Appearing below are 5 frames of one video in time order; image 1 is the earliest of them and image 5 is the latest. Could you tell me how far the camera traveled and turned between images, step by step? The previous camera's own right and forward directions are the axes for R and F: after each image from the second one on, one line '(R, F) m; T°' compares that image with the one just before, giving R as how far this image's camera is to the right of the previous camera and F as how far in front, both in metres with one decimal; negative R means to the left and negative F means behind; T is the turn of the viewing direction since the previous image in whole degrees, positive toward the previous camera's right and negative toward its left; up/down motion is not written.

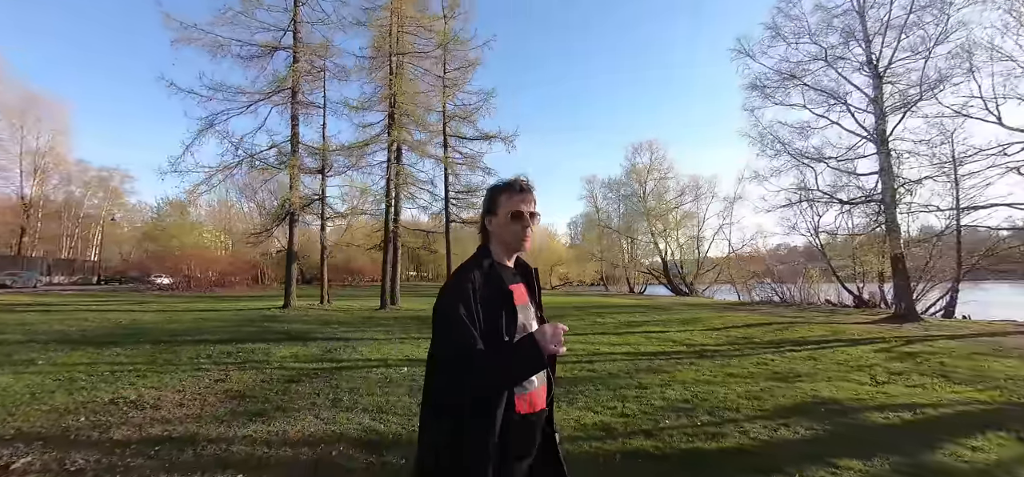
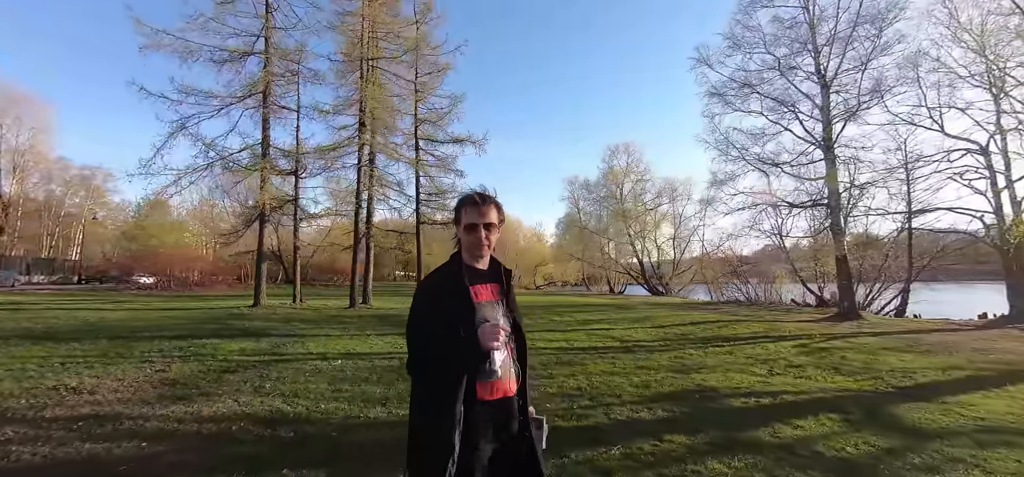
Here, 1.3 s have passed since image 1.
(+0.9, -0.5) m; +1°
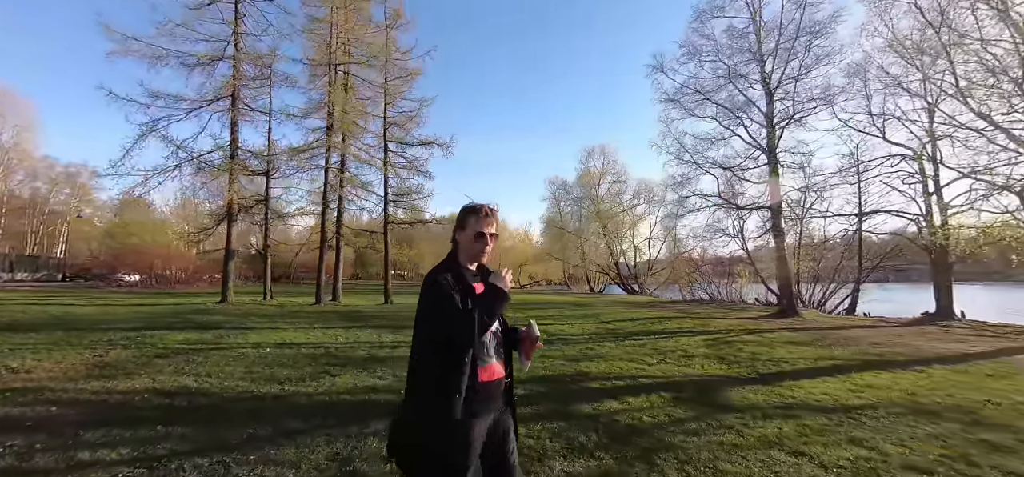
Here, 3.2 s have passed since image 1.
(+1.3, -0.7) m; 0°
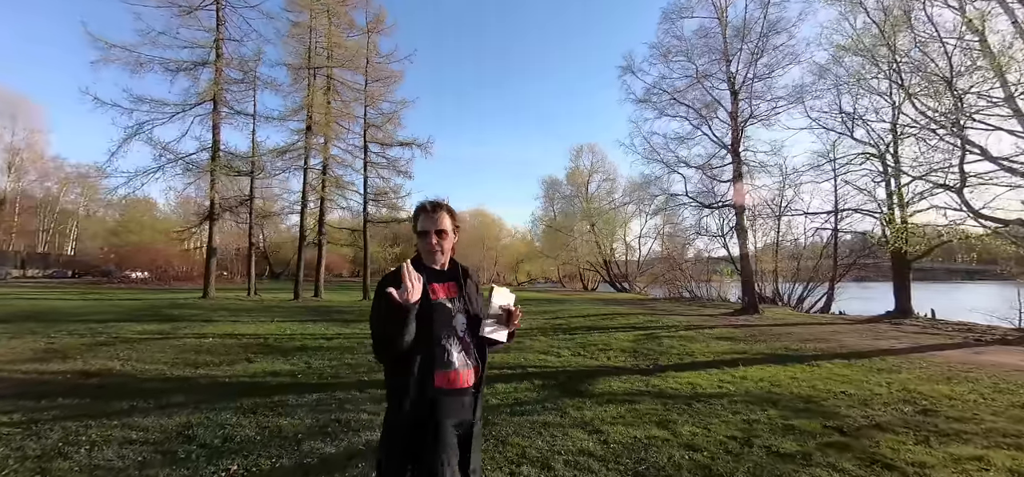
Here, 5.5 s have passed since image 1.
(+1.5, -0.5) m; -2°
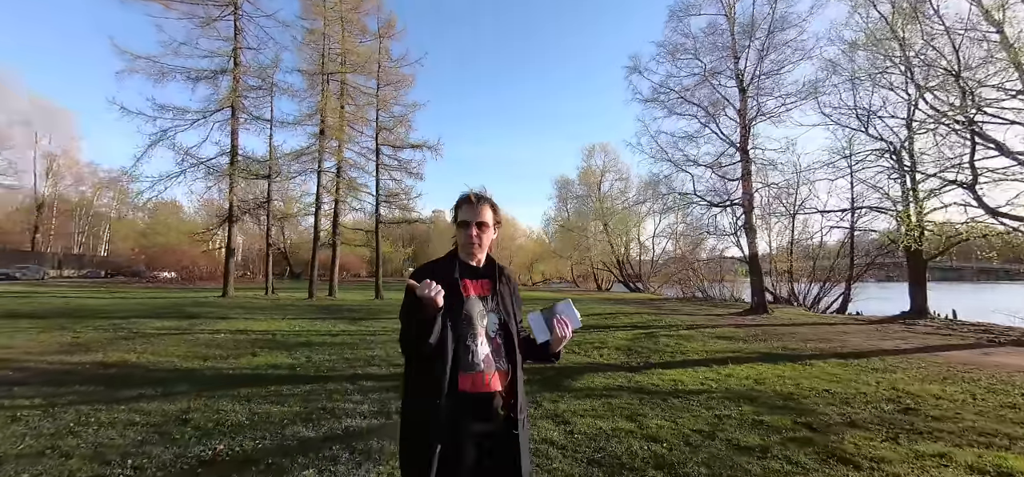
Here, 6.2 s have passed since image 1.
(+0.4, -0.2) m; -2°
